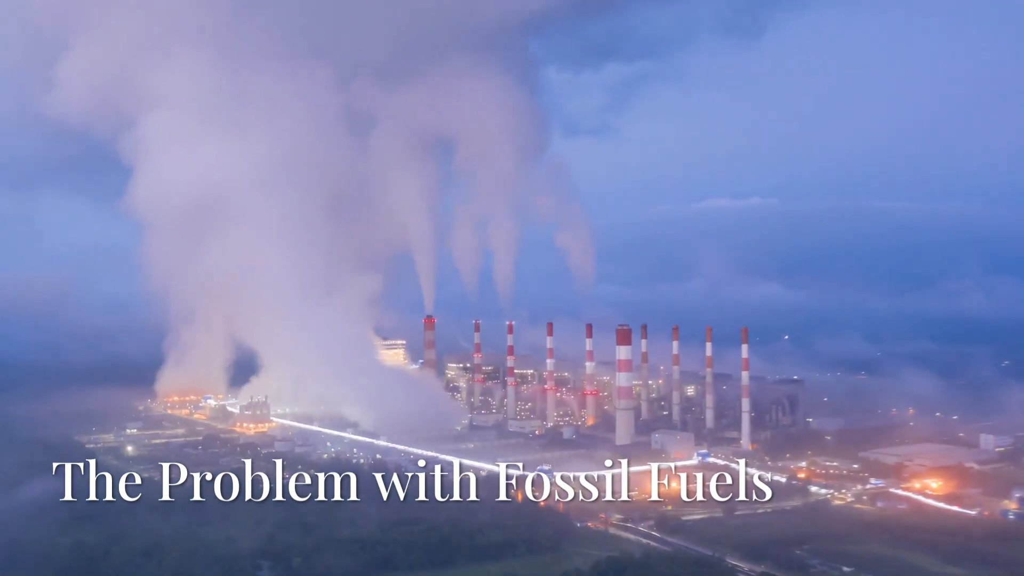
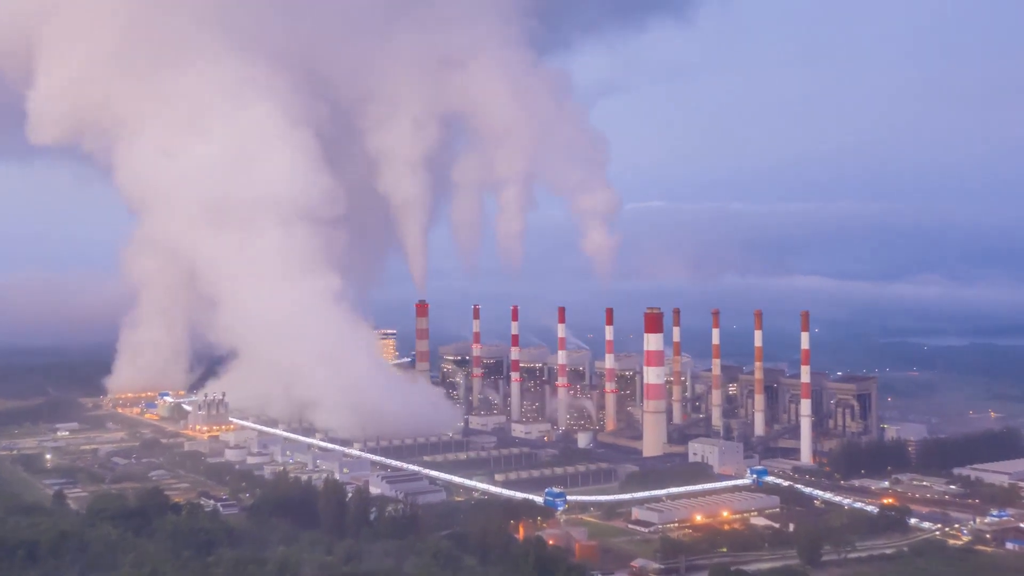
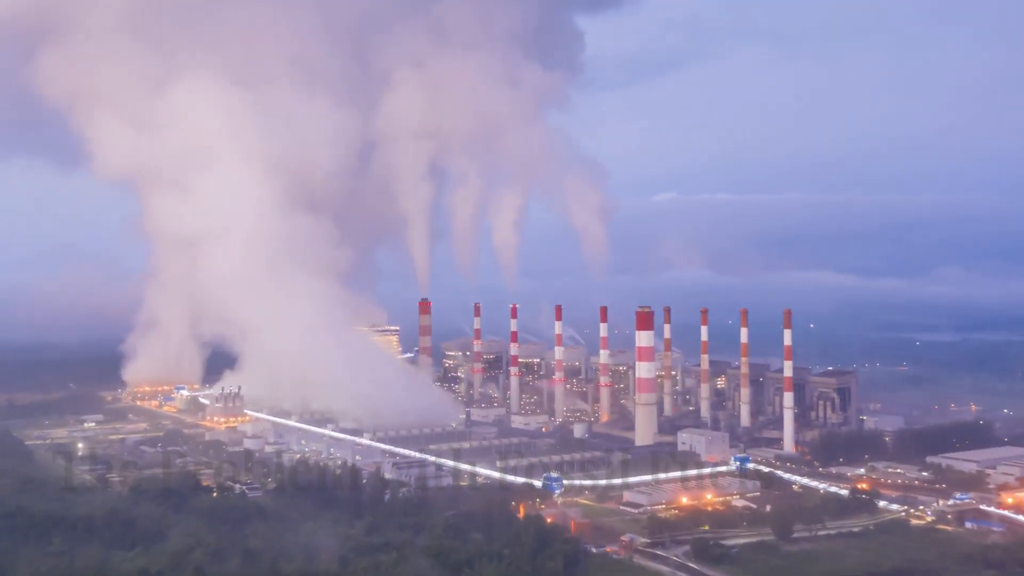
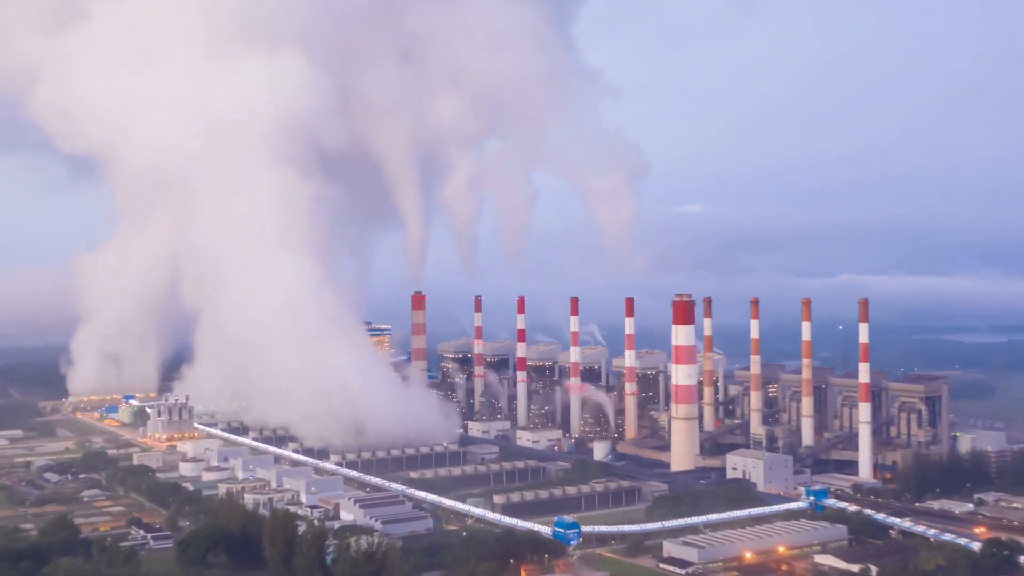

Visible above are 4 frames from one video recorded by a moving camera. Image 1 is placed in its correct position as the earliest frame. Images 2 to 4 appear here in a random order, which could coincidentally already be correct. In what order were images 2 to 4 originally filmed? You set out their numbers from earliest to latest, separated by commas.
3, 2, 4
